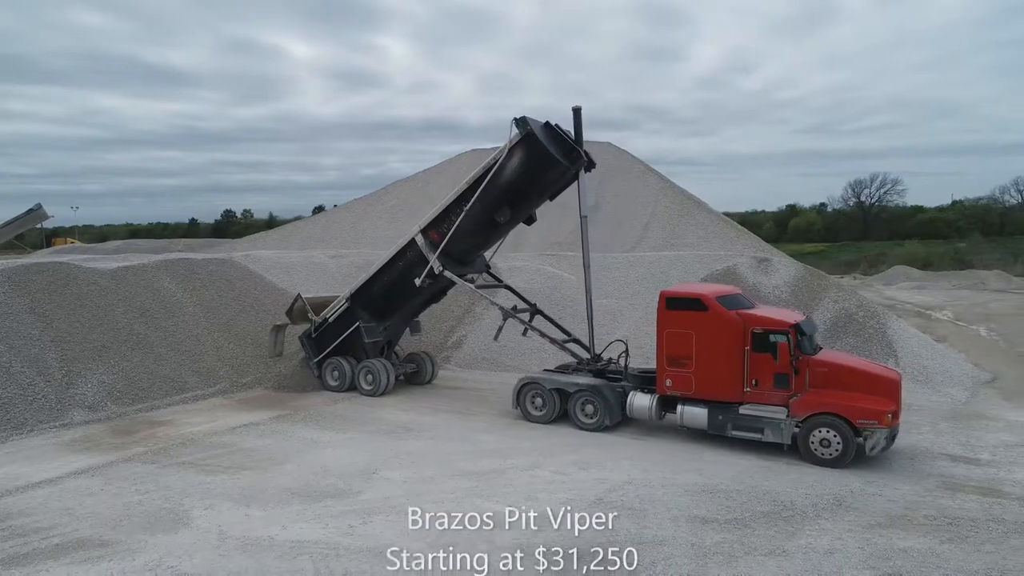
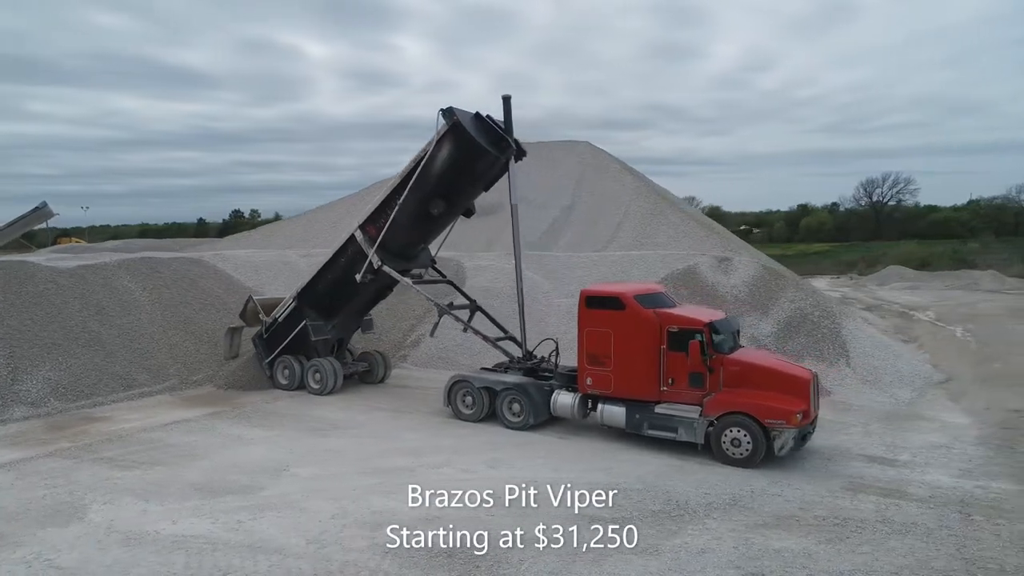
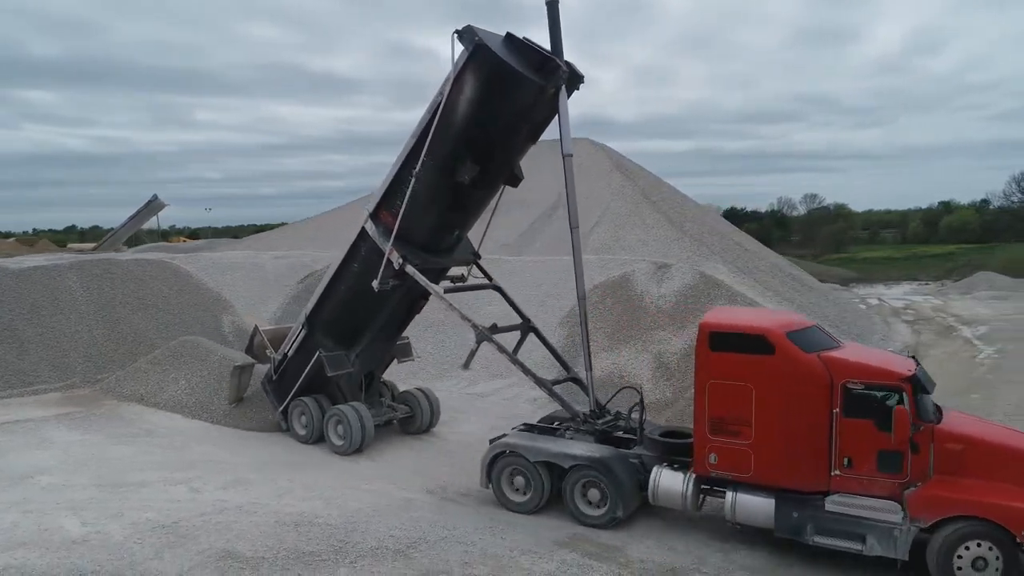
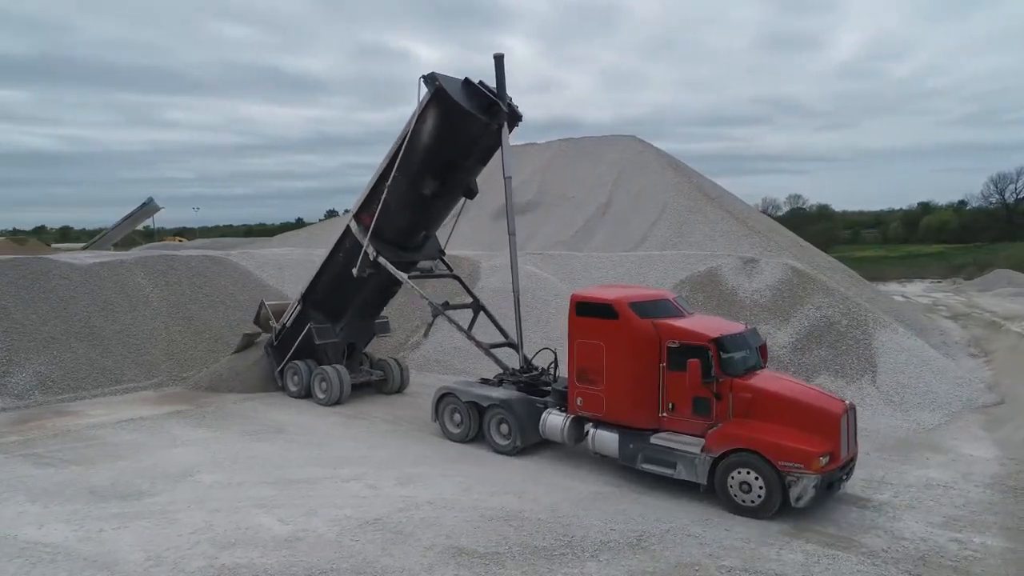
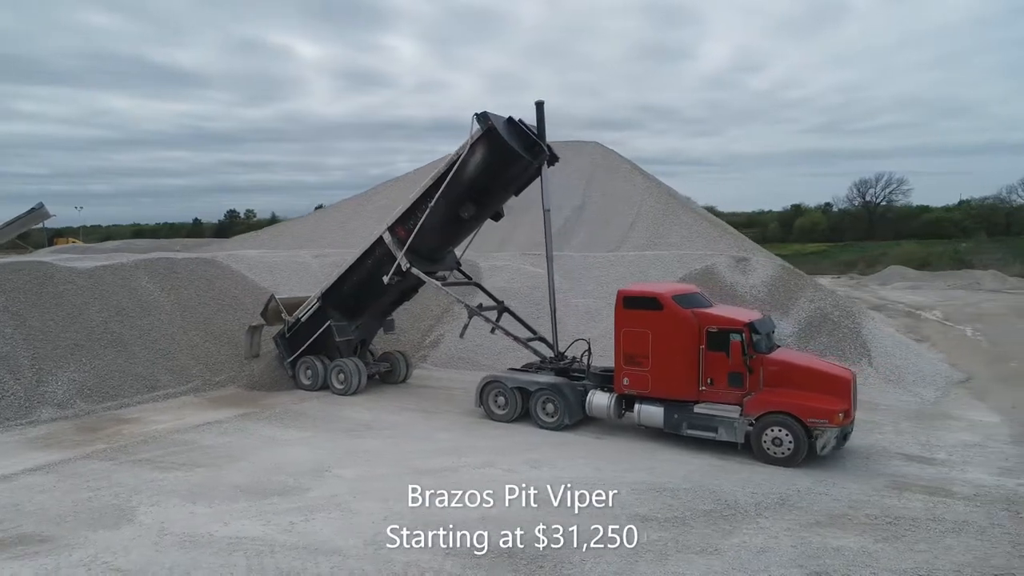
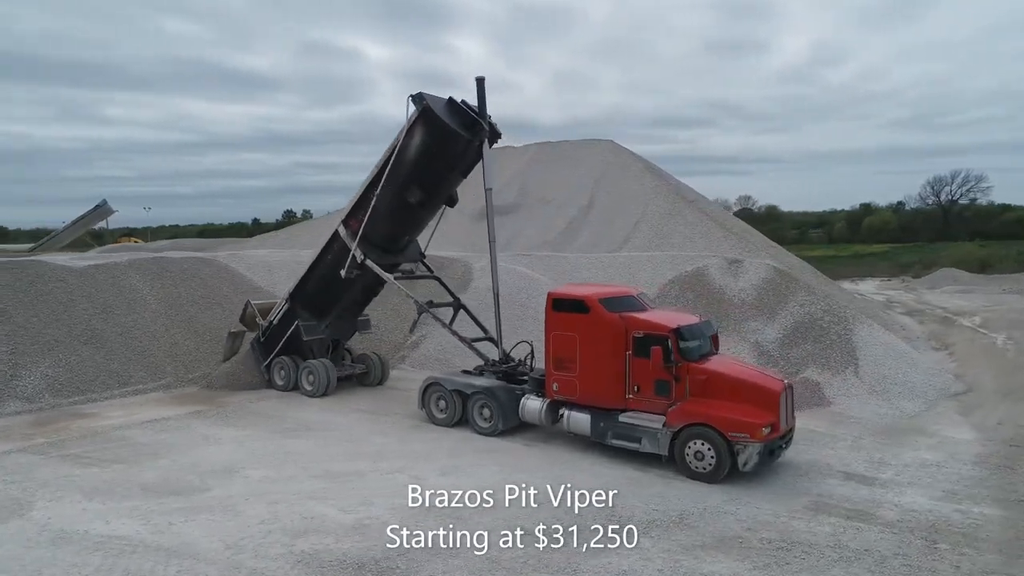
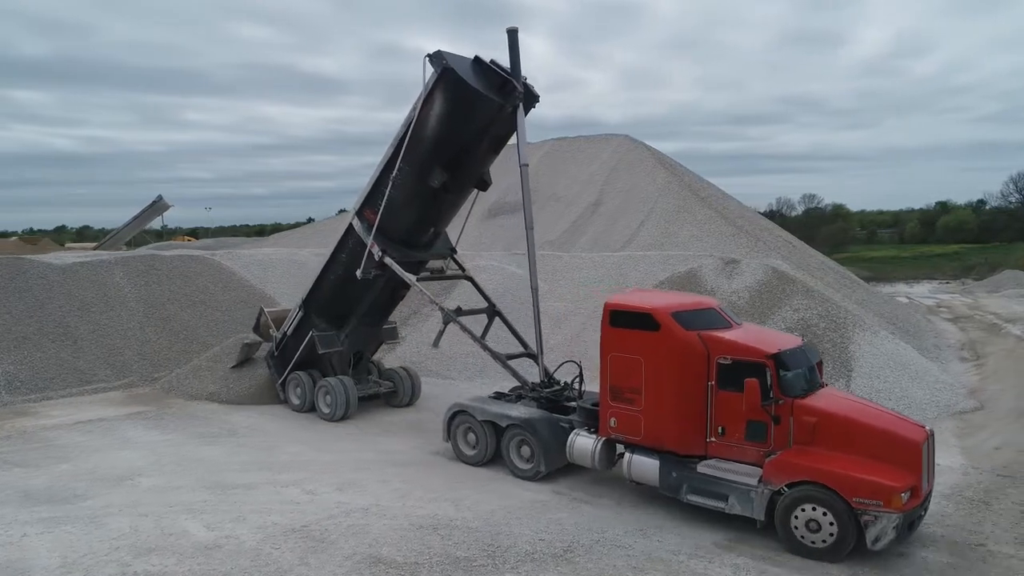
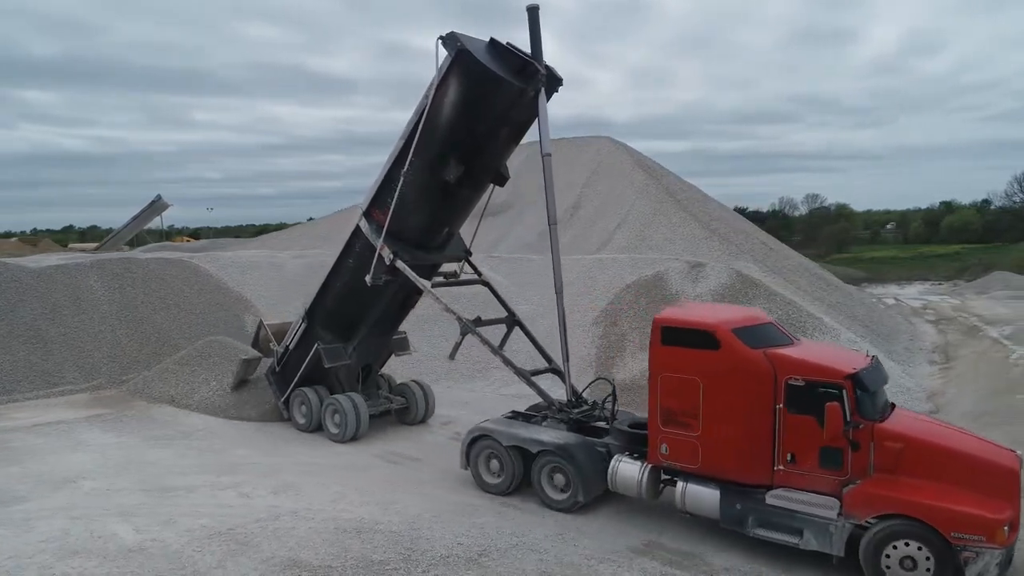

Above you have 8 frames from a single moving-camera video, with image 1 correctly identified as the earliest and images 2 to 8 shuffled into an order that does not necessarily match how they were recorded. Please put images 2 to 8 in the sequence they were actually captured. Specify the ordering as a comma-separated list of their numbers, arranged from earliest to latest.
5, 2, 6, 4, 7, 8, 3
